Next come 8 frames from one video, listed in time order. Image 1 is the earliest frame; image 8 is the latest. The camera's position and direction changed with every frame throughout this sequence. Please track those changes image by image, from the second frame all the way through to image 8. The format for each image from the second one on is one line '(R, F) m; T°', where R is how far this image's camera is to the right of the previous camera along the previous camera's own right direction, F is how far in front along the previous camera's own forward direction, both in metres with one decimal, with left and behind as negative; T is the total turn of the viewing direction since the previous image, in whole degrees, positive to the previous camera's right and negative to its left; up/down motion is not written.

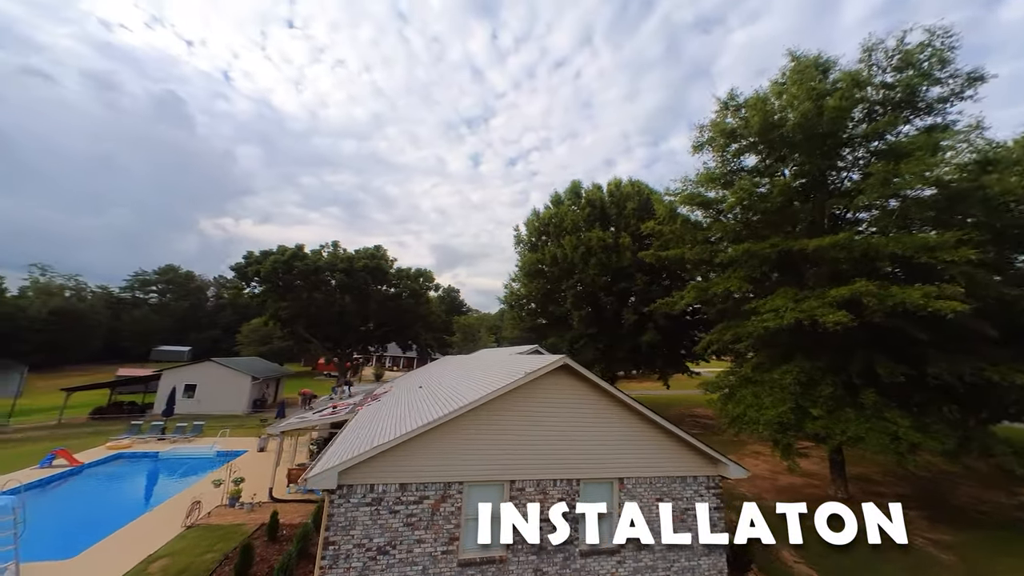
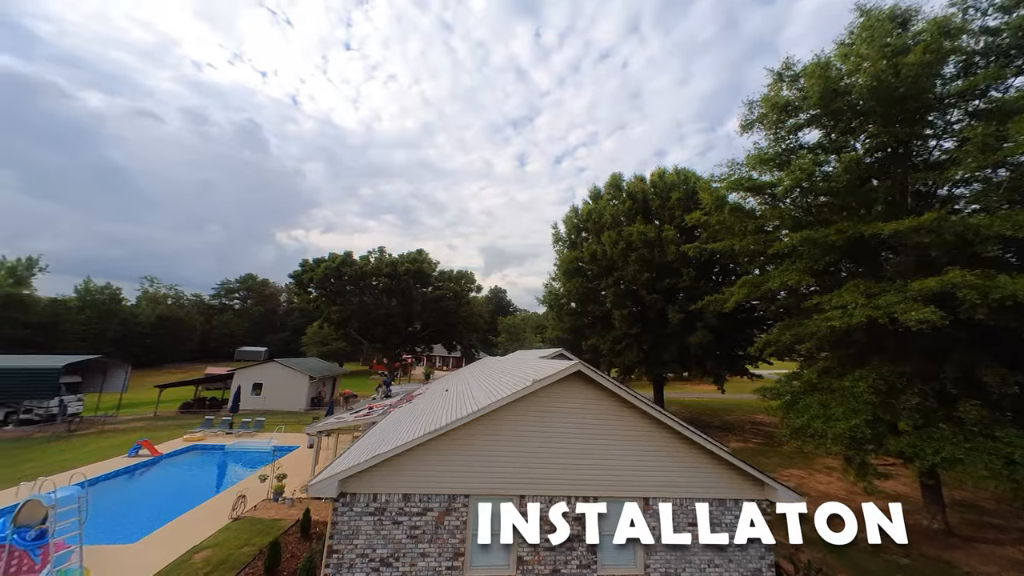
(+1.2, +1.0) m; -8°
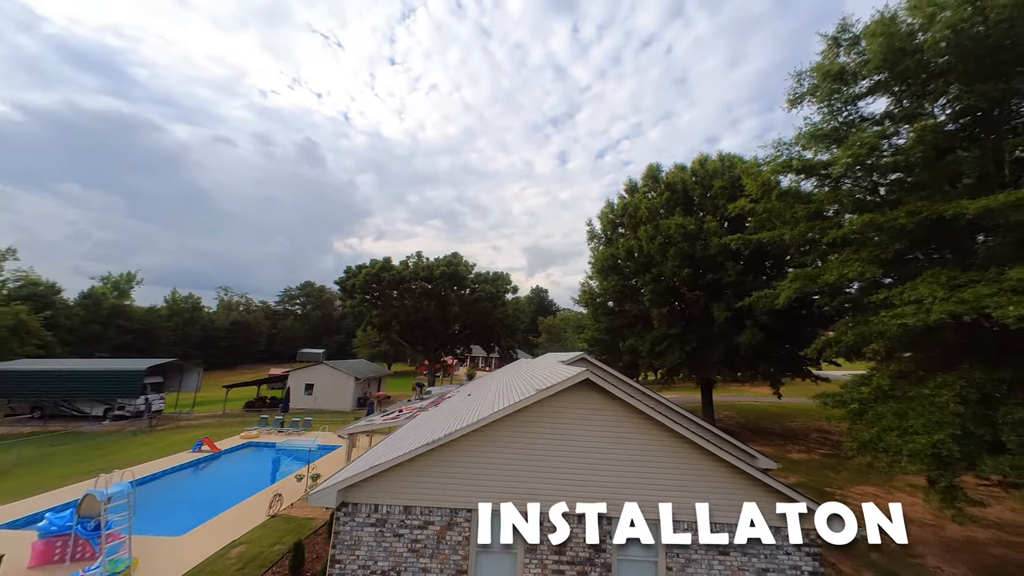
(+0.9, +0.9) m; -7°
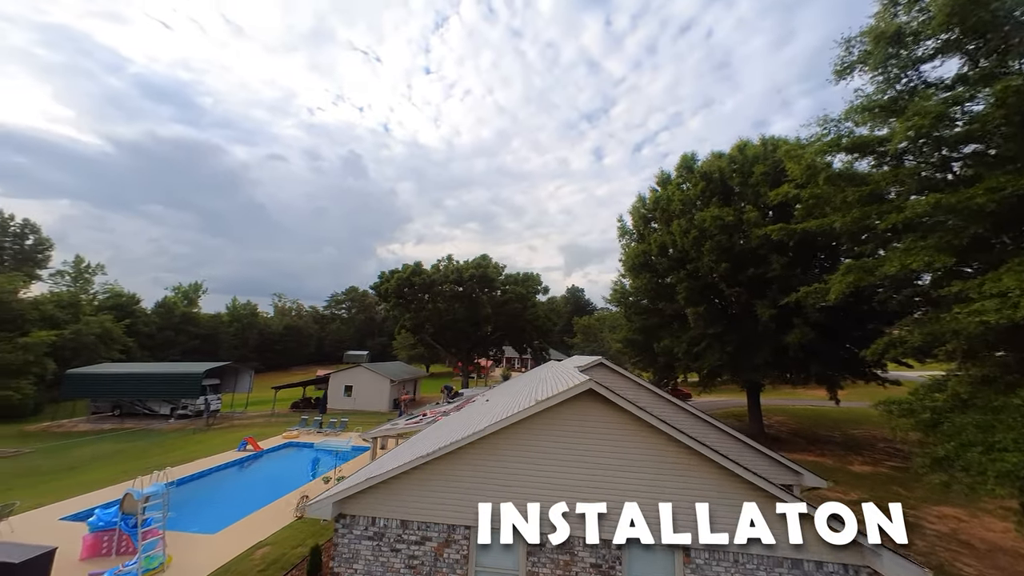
(+0.7, +0.8) m; -5°
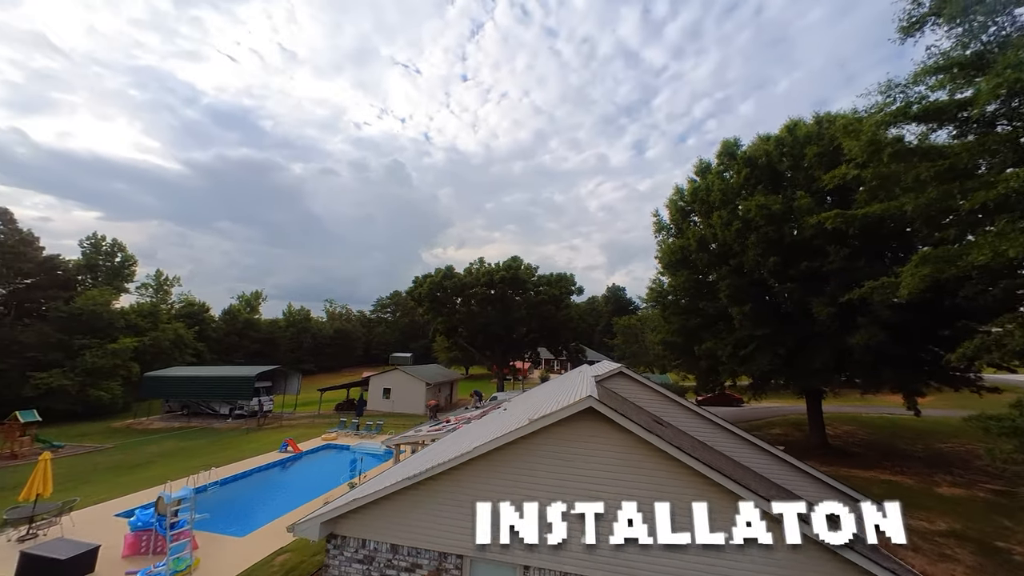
(+0.7, +1.0) m; -6°
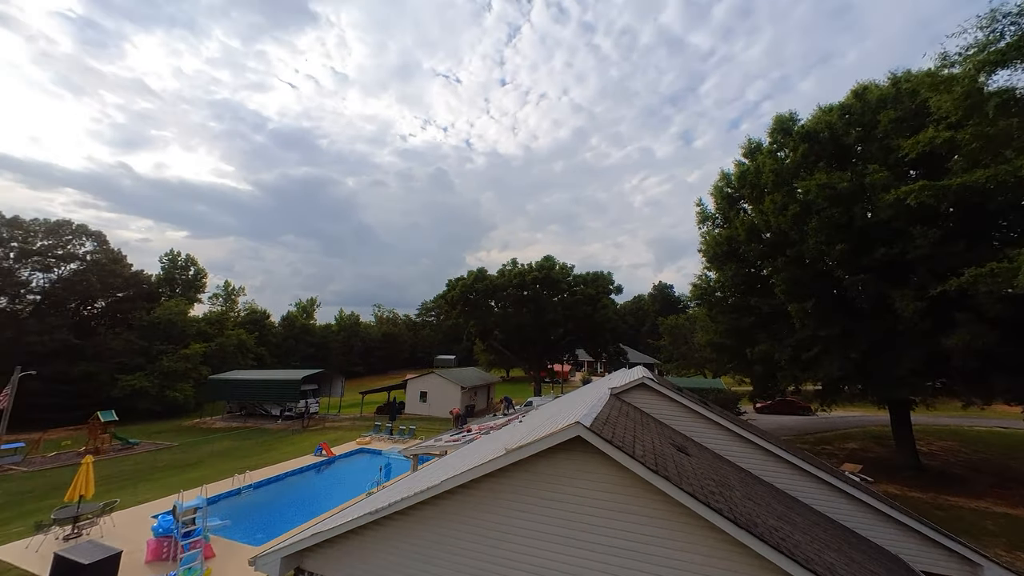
(+0.8, +1.4) m; -6°
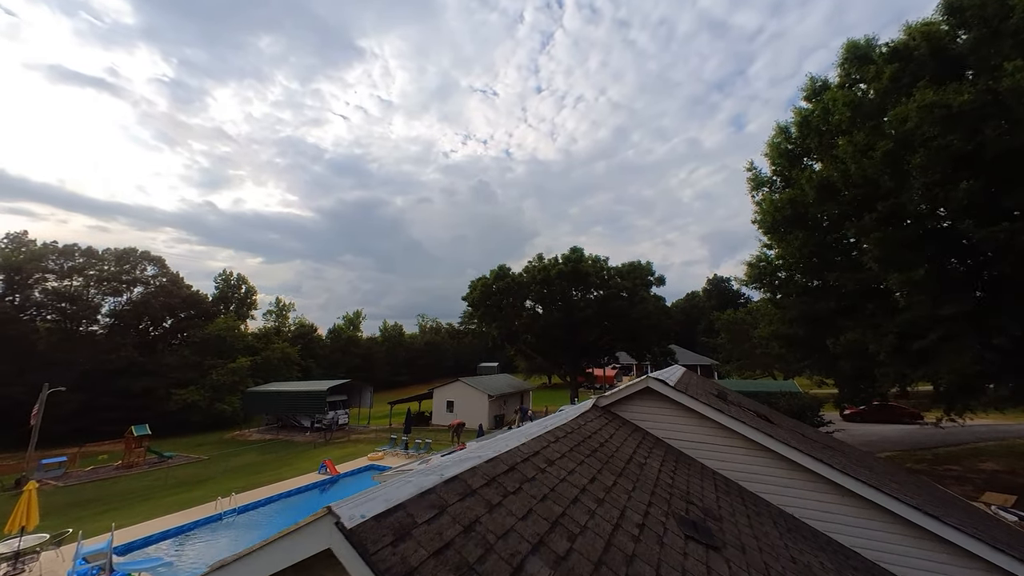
(+1.4, +3.0) m; -7°
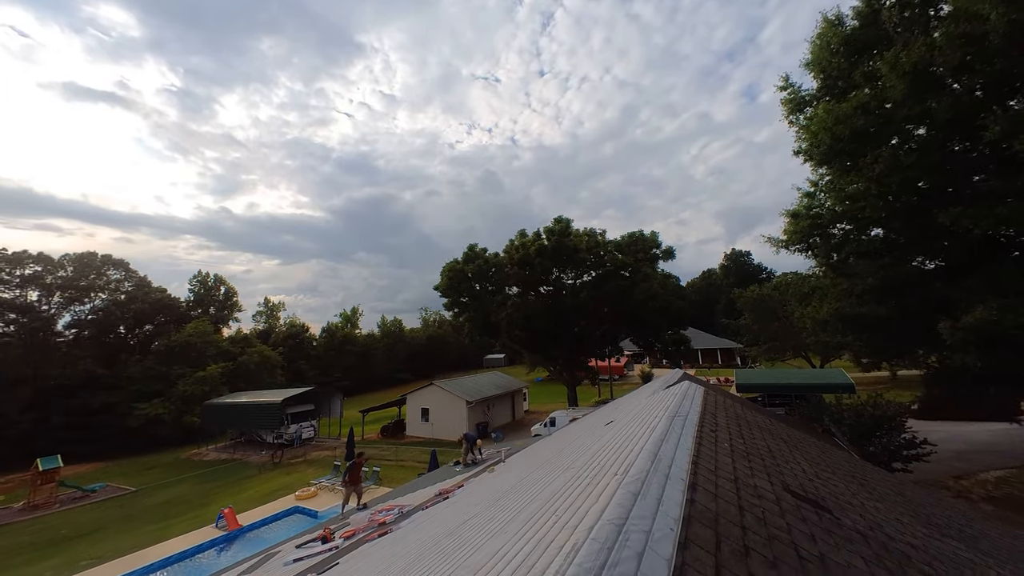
(+2.0, +5.0) m; -2°
